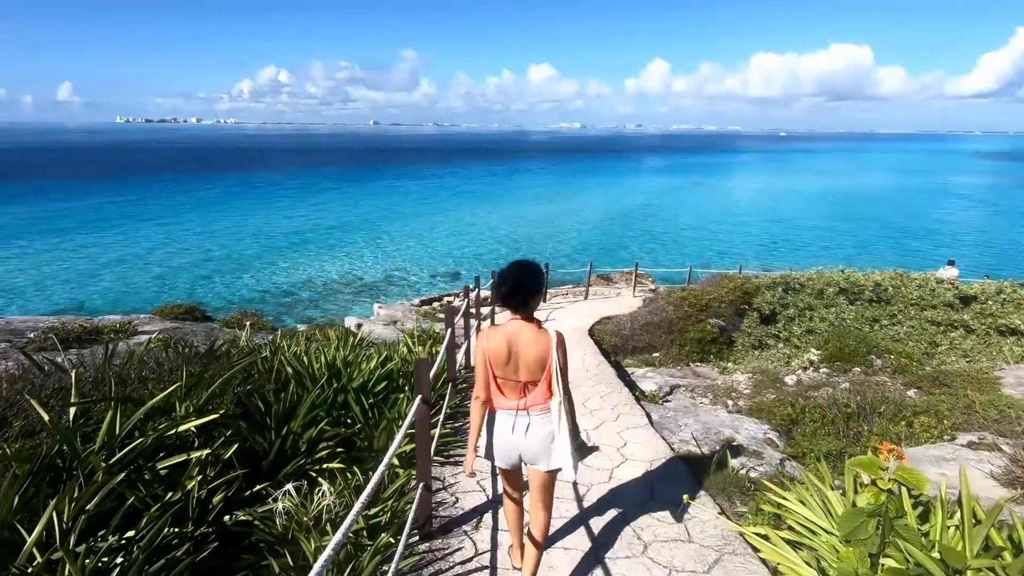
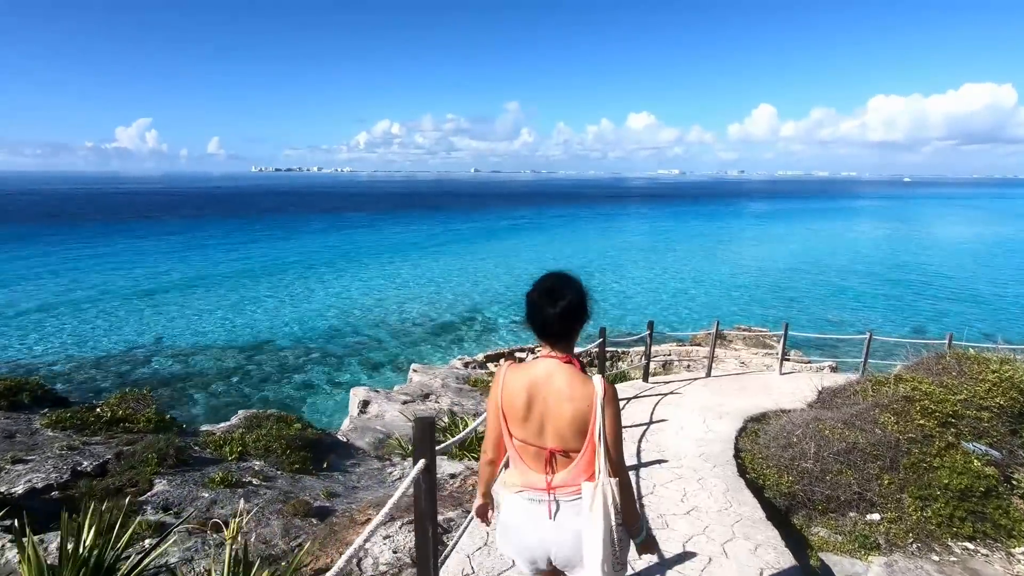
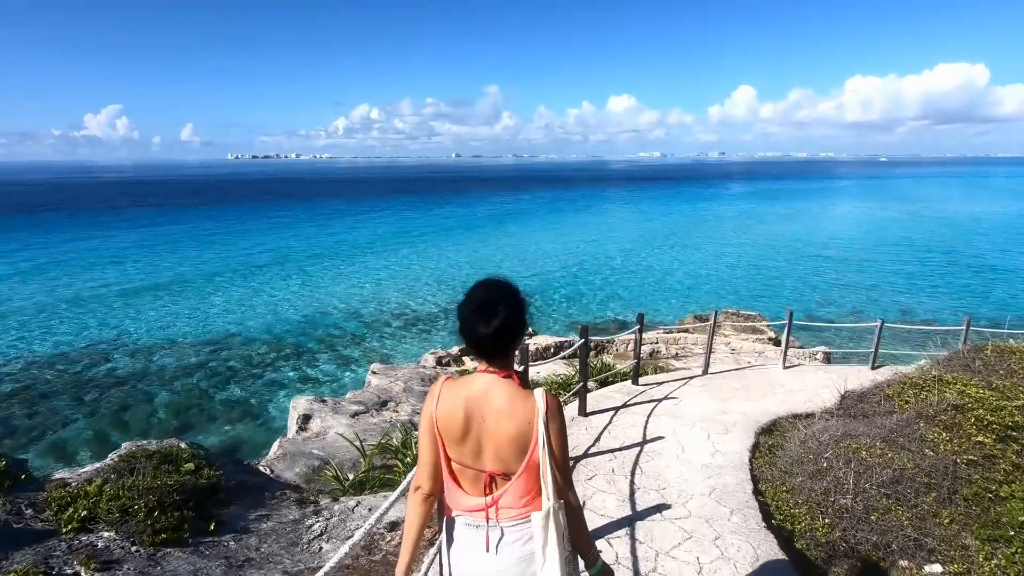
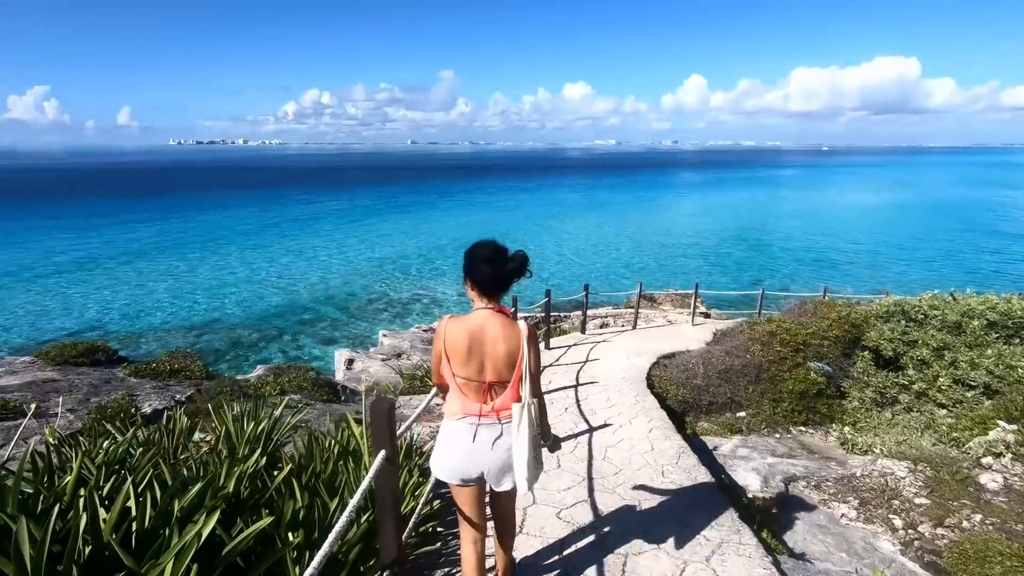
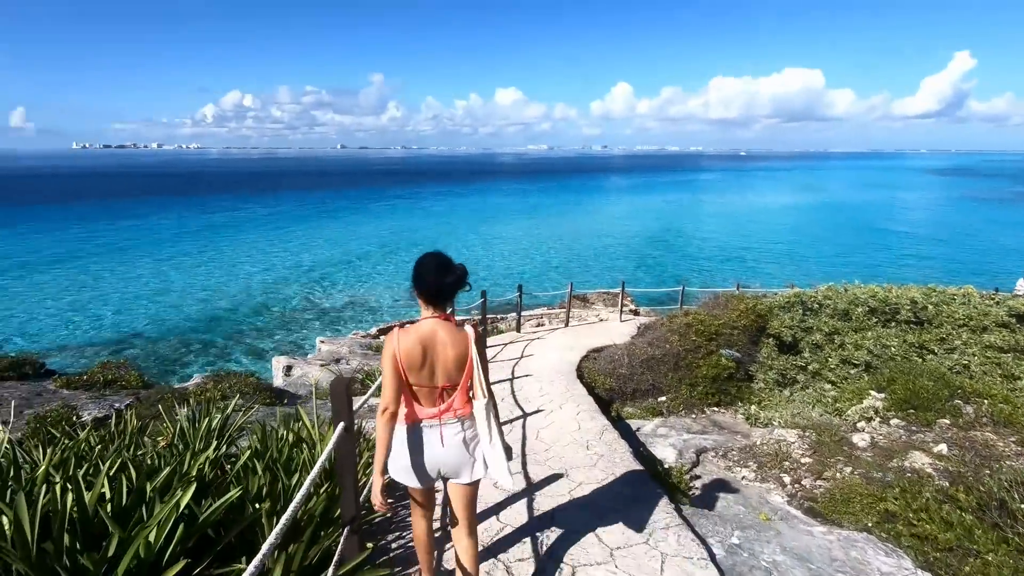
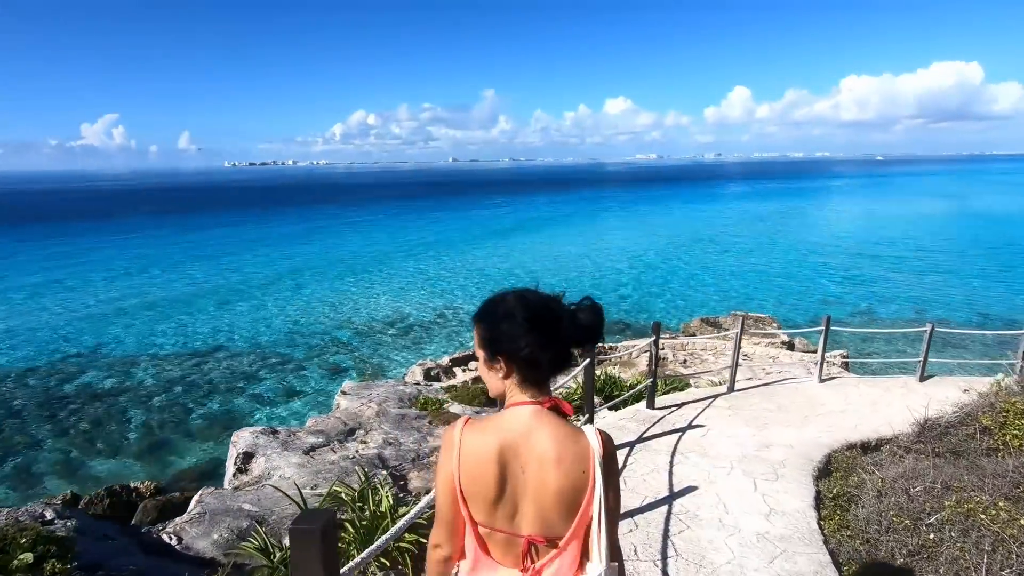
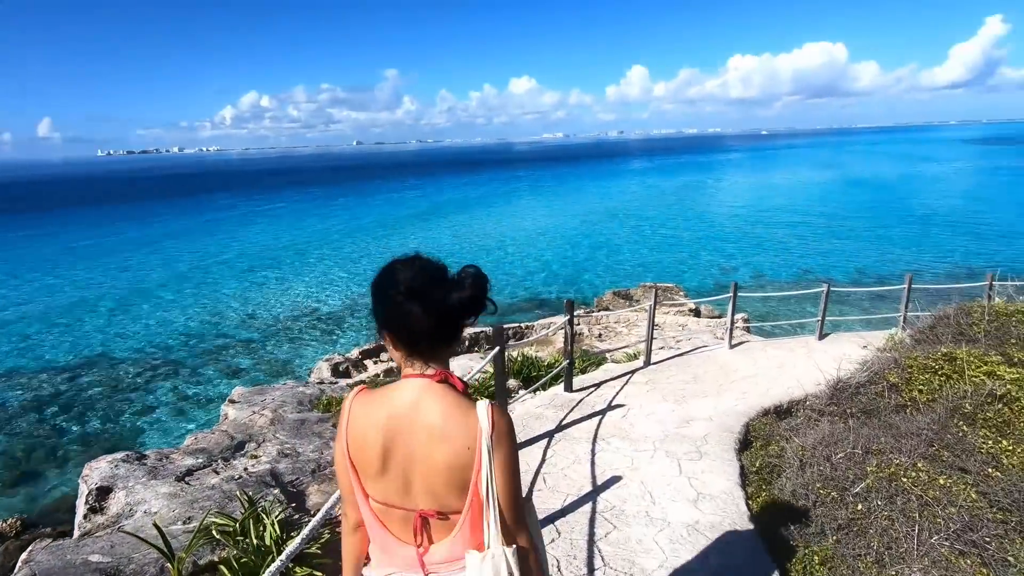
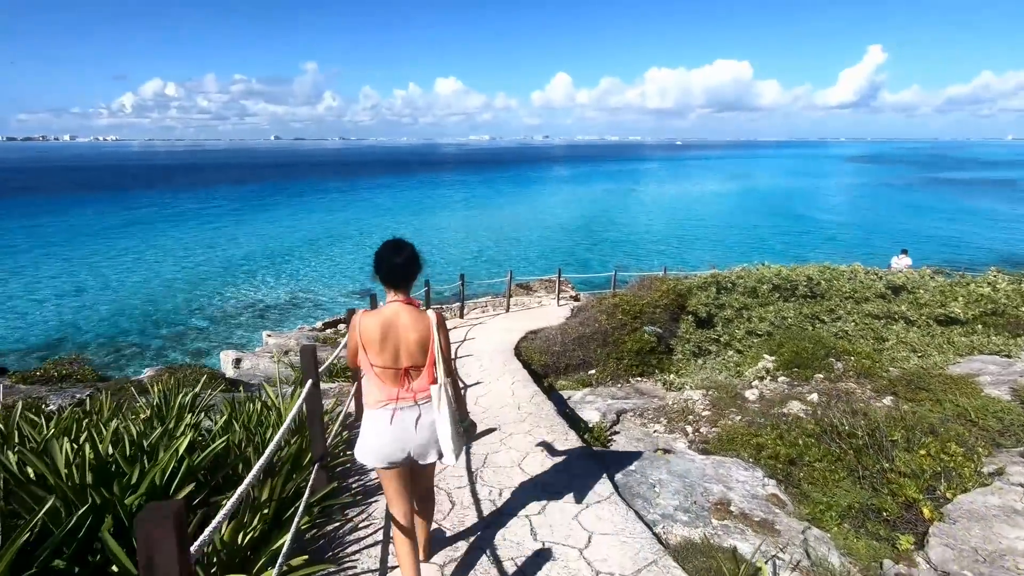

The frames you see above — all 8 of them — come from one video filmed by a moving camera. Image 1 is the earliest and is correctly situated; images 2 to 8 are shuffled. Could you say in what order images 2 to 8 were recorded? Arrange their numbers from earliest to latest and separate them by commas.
8, 5, 4, 2, 3, 6, 7
